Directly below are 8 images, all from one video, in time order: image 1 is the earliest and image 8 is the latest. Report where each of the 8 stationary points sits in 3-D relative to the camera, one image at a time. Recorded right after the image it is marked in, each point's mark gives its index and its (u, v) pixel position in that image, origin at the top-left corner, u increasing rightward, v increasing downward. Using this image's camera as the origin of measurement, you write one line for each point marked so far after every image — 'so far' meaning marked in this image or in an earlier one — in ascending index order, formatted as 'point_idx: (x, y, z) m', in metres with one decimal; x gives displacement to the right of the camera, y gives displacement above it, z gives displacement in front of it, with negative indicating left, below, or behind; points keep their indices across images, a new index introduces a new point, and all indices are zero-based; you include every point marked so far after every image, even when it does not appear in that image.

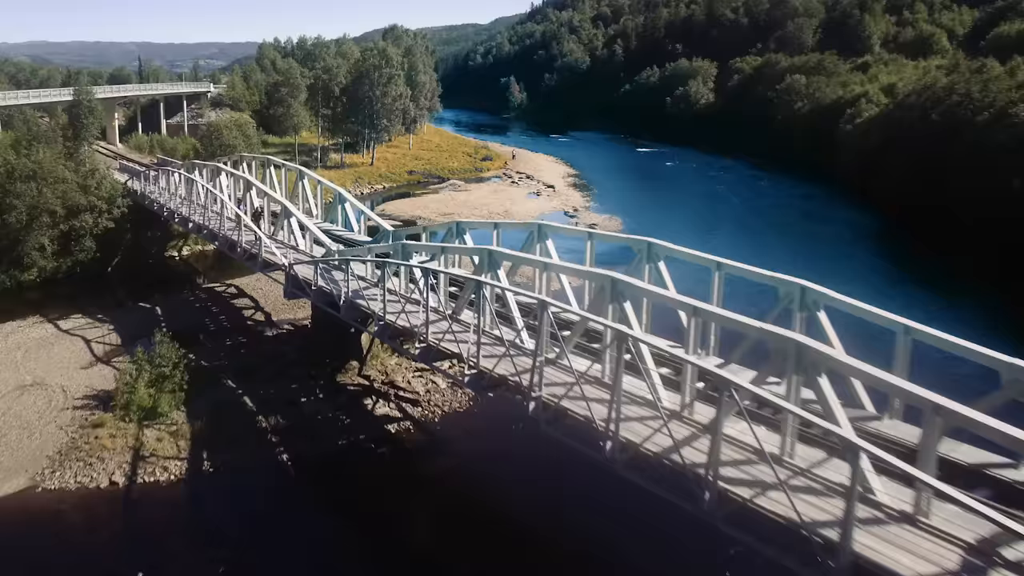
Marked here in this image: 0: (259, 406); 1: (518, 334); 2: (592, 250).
0: (-5.8, -2.7, +19.2) m
1: (+0.1, -0.8, +14.4) m
2: (+1.6, +0.8, +16.6) m
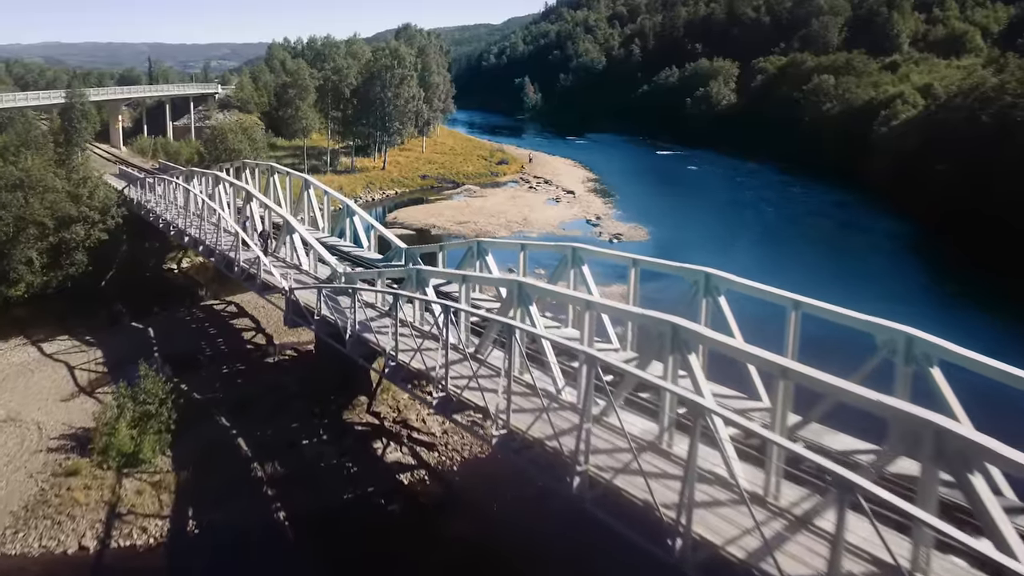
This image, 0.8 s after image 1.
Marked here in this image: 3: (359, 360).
0: (-5.2, -3.3, +17.0) m
1: (+0.6, -1.4, +12.1) m
2: (+2.1, +0.2, +14.3) m
3: (-2.9, -1.3, +15.7) m
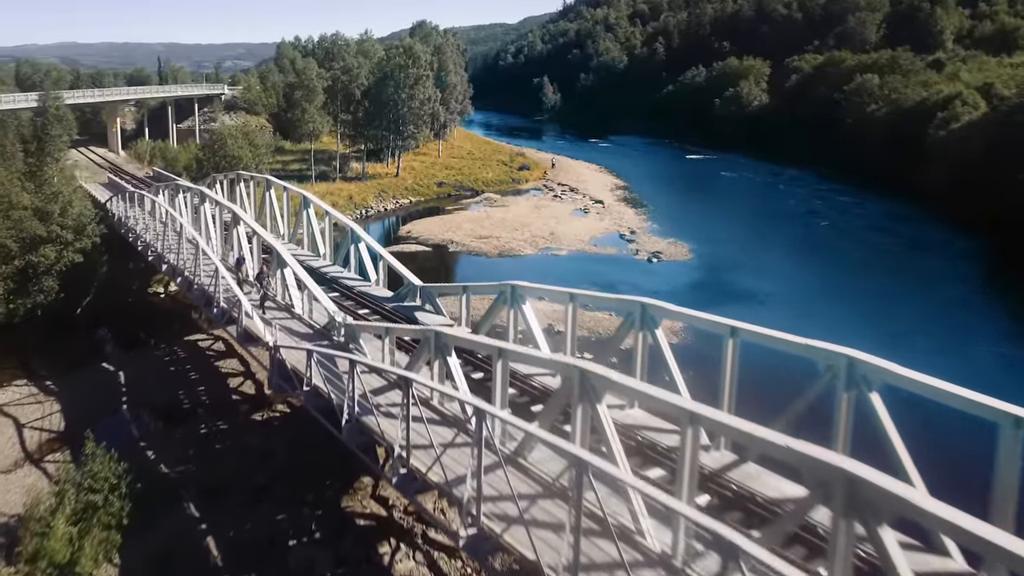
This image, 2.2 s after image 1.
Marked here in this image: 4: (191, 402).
0: (-4.5, -4.2, +13.2) m
1: (+1.3, -2.3, +8.2) m
2: (+2.8, -0.8, +10.5) m
3: (-2.2, -2.3, +11.9) m
4: (-7.5, -2.6, +19.5) m
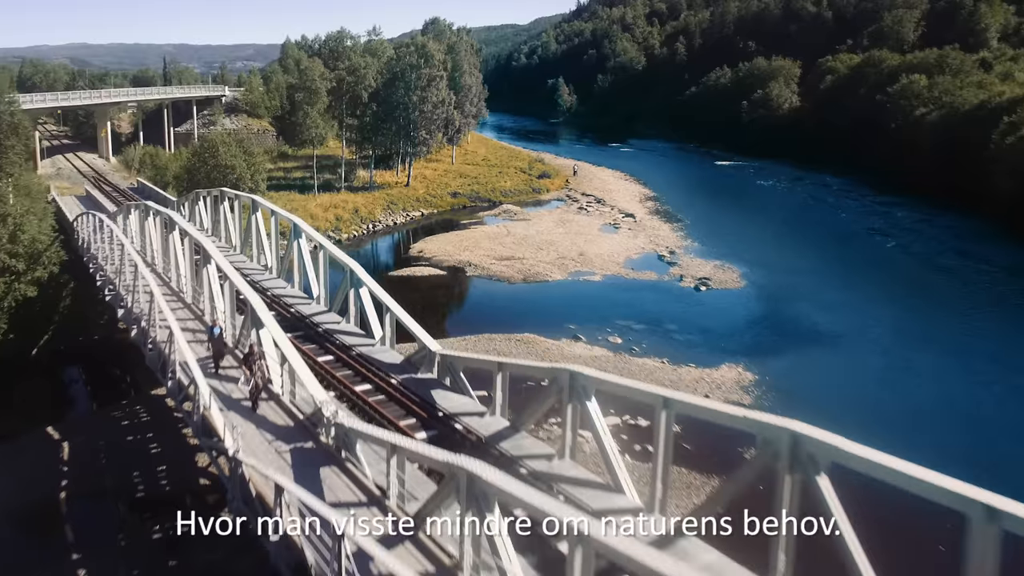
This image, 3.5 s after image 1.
0: (-3.8, -5.3, +9.1) m
1: (+1.9, -3.4, +4.0) m
2: (+3.4, -1.8, +6.3) m
3: (-1.5, -3.3, +7.7) m
4: (-6.7, -3.7, +15.4) m
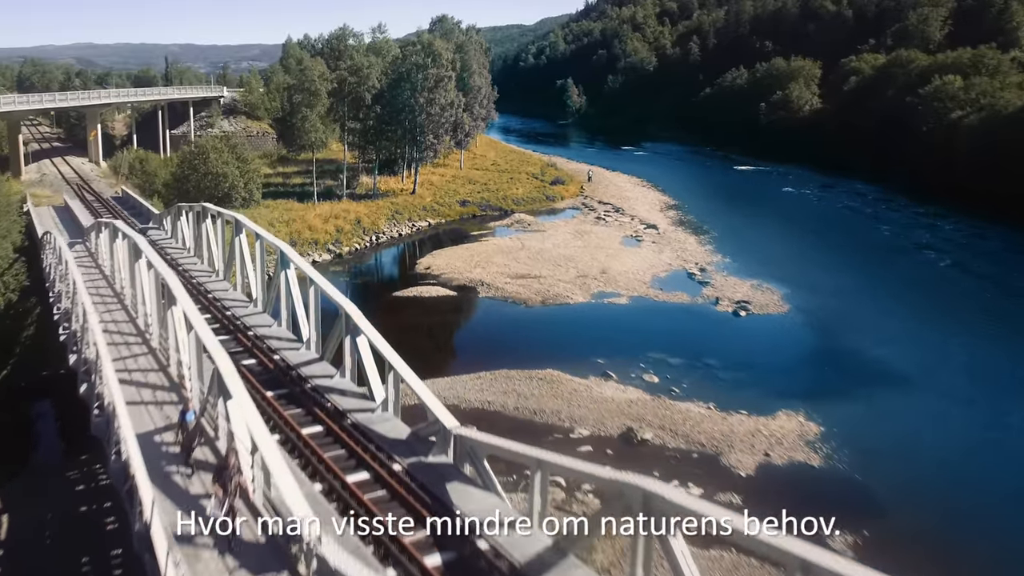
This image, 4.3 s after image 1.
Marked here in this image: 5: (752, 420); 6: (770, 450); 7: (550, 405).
0: (-3.4, -6.0, +6.3) m
1: (+2.3, -4.1, +1.2) m
2: (+3.8, -2.6, +3.4) m
3: (-1.1, -4.1, +4.9) m
4: (-6.2, -4.4, +12.6) m
5: (+5.0, -2.8, +17.4) m
6: (+5.0, -3.1, +16.1) m
7: (+0.8, -2.6, +18.6) m
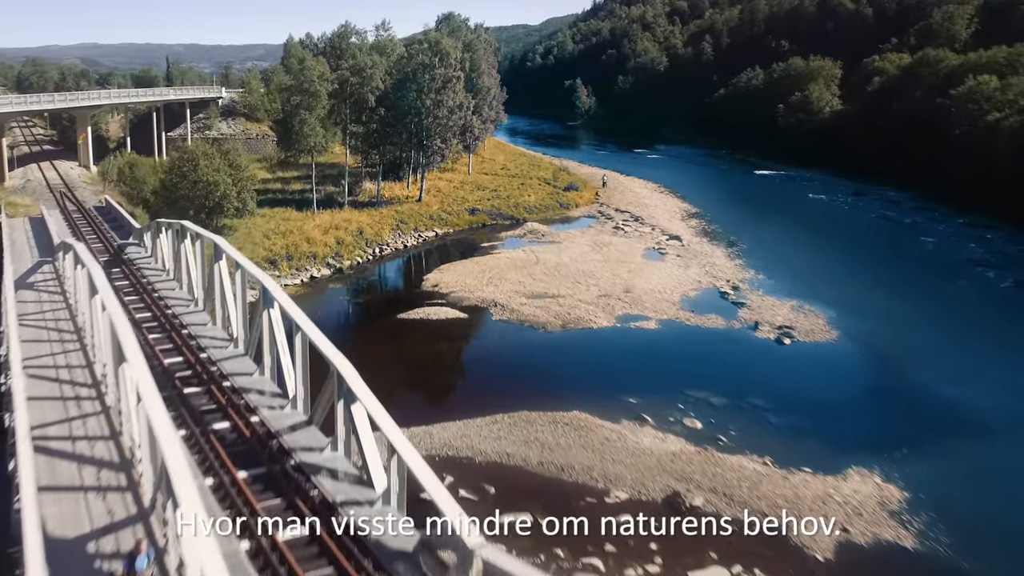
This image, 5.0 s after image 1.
0: (-3.0, -6.7, +3.7) m
1: (+2.6, -4.8, -1.4) m
2: (+4.2, -3.2, +0.8) m
3: (-0.7, -4.7, +2.3) m
4: (-5.8, -5.0, +10.0) m
5: (+5.4, -3.4, +14.8) m
6: (+5.4, -3.8, +13.5) m
7: (+1.3, -3.3, +16.0) m
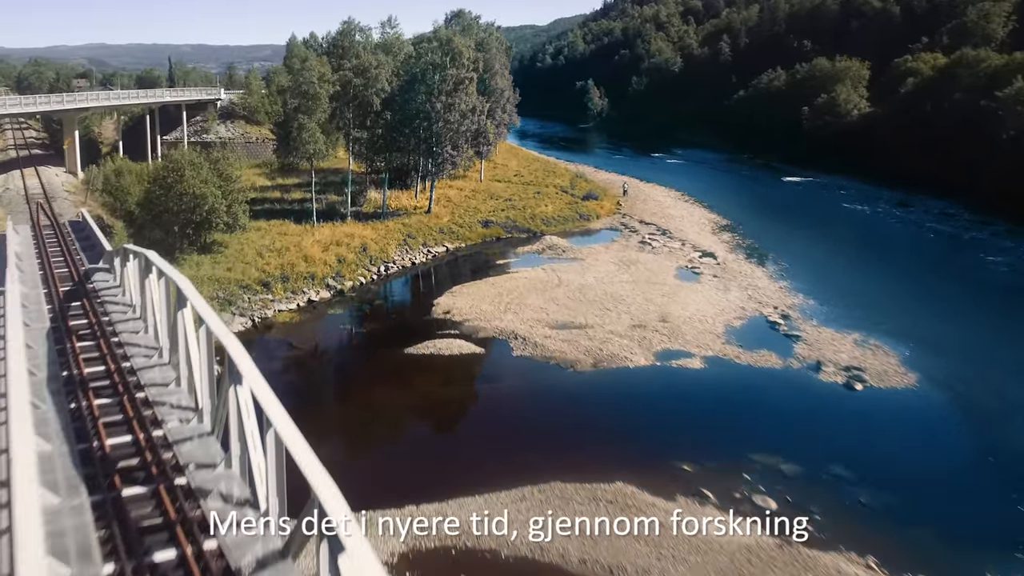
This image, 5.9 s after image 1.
0: (-2.6, -7.5, +0.6) m
1: (+3.0, -5.6, -4.6) m
2: (+4.6, -4.1, -2.4) m
3: (-0.3, -5.5, -0.9) m
4: (-5.3, -5.8, +6.9) m
5: (+6.0, -4.3, +11.6) m
6: (+5.9, -4.6, +10.3) m
7: (+1.8, -4.1, +12.8) m
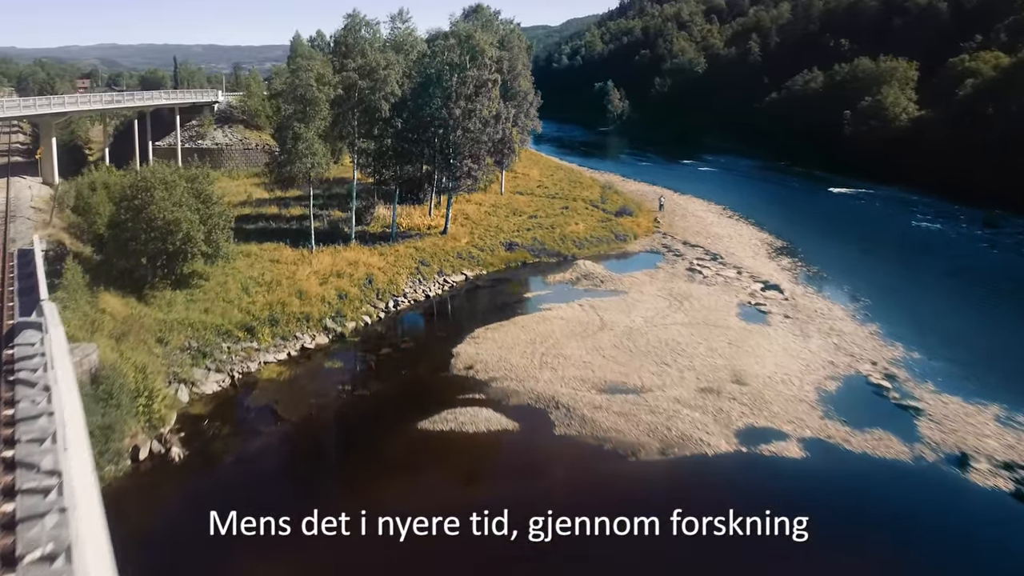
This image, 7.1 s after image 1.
0: (-2.0, -8.7, -4.2) m
1: (+3.6, -6.8, -9.4) m
2: (+5.2, -5.3, -7.3) m
3: (+0.3, -6.8, -5.7) m
4: (-4.7, -7.1, +2.2) m
5: (+6.7, -5.5, +6.7) m
6: (+6.6, -5.9, +5.4) m
7: (+2.6, -5.3, +8.0) m
